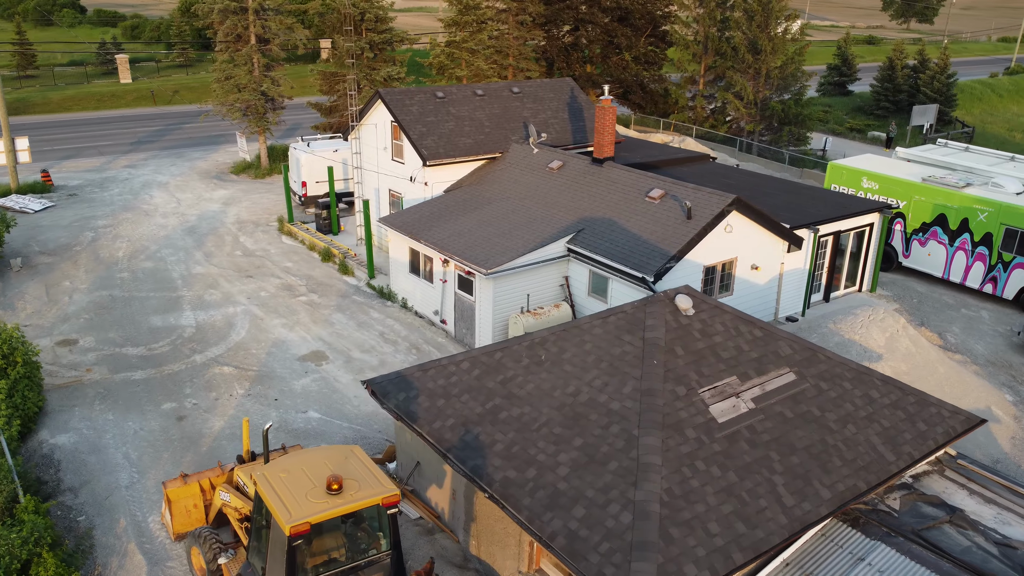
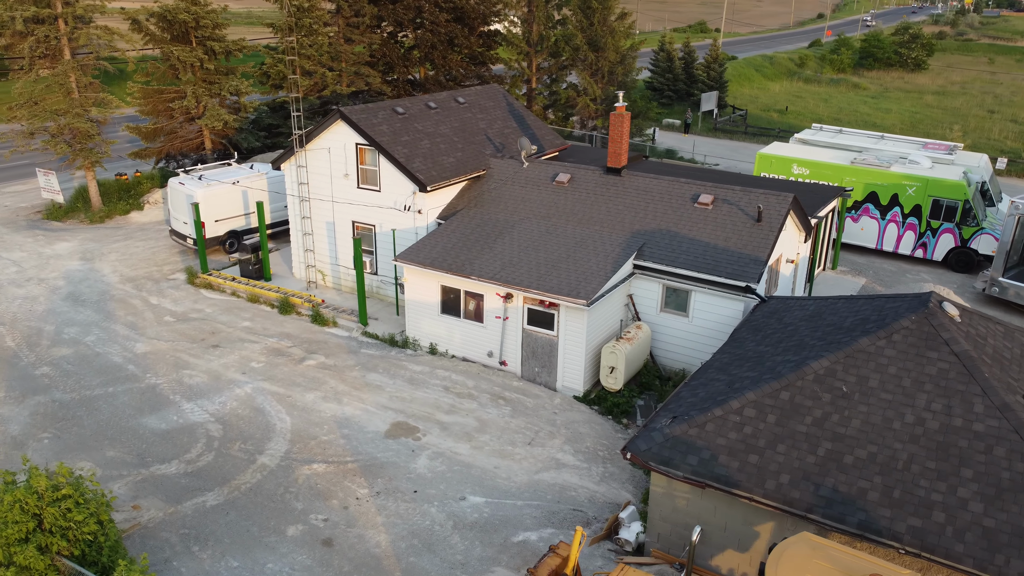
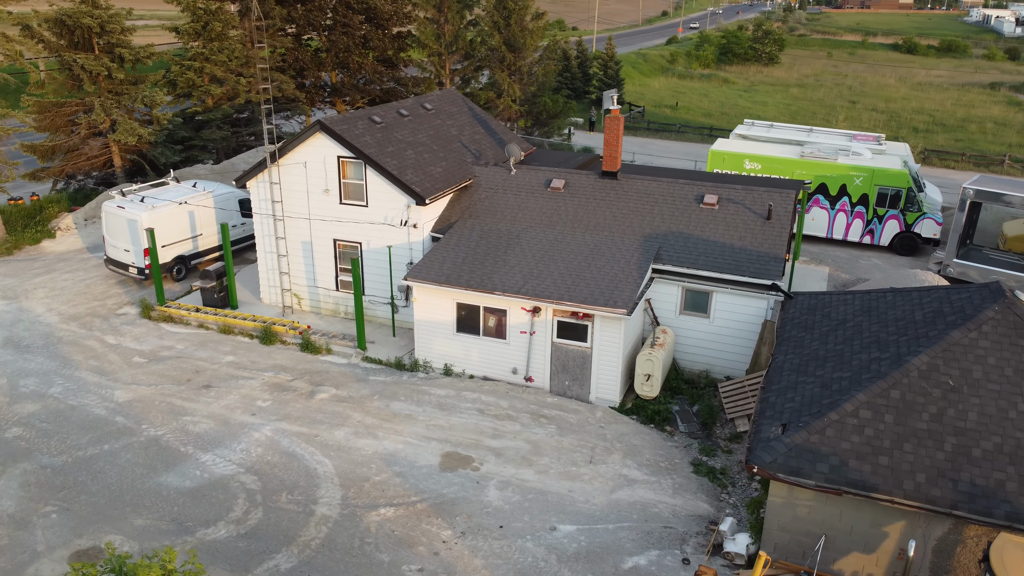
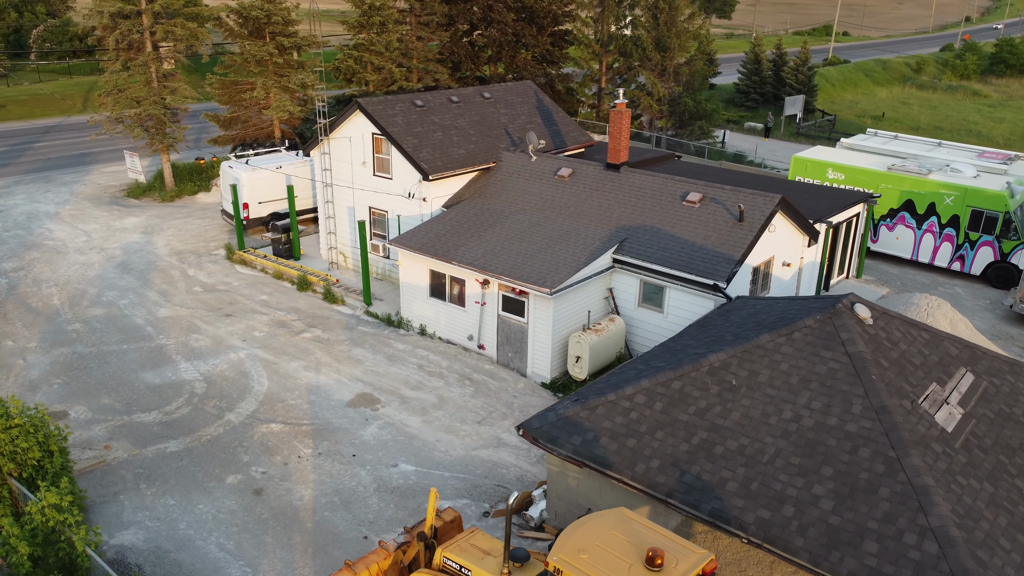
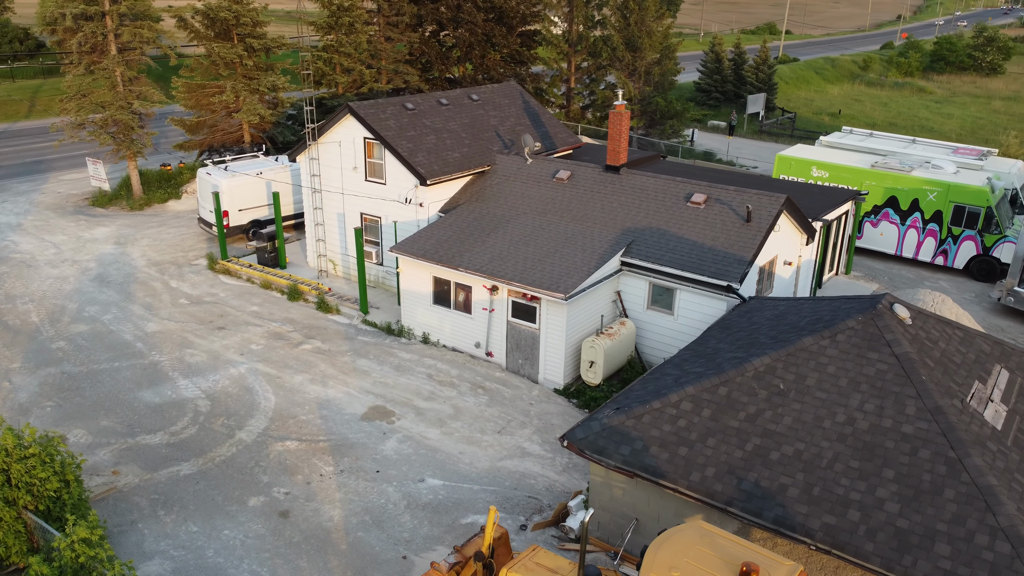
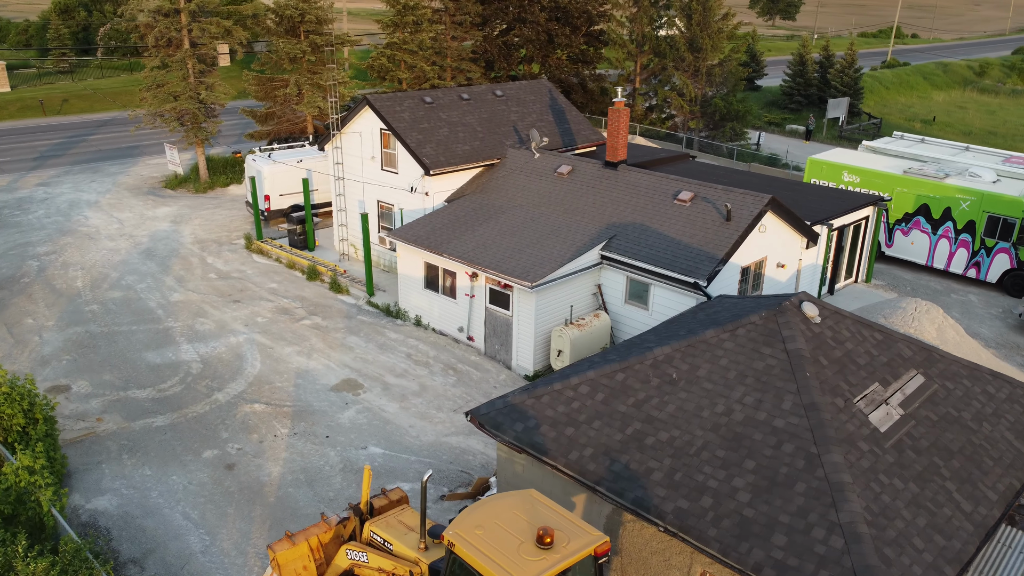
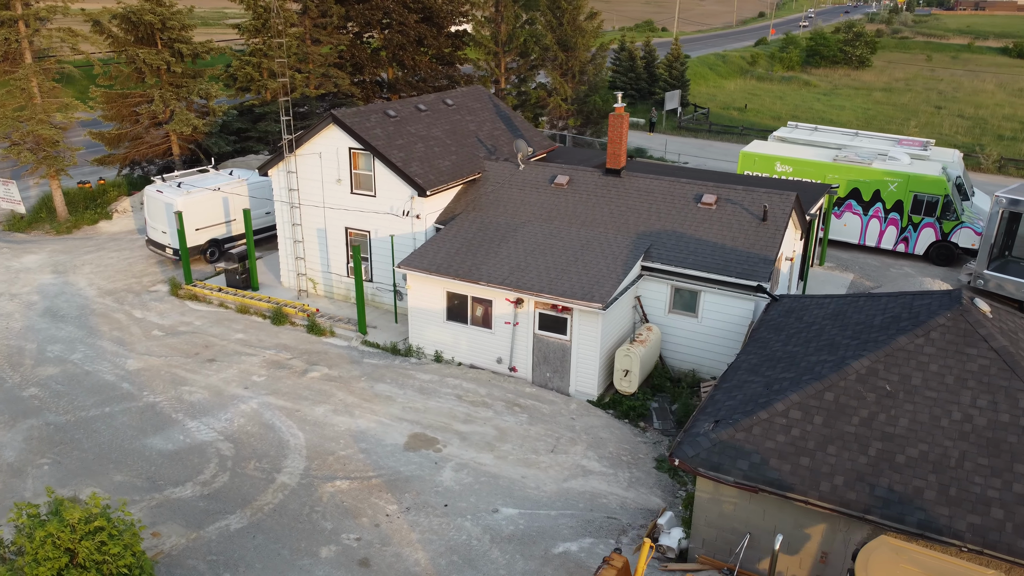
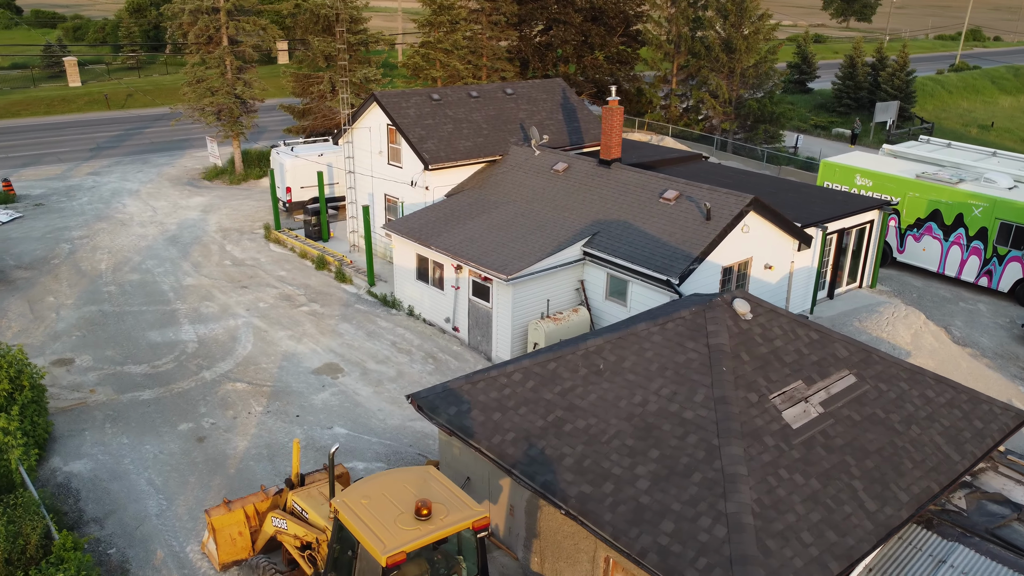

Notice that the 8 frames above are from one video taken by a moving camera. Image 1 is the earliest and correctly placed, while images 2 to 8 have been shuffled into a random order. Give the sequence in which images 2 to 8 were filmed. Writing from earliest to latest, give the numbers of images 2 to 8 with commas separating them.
8, 6, 4, 5, 2, 7, 3
